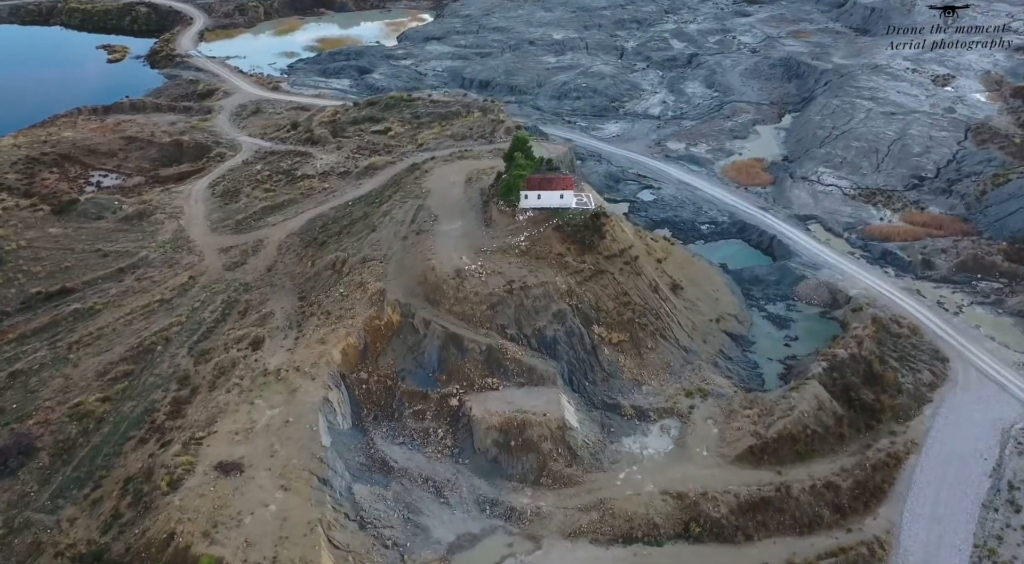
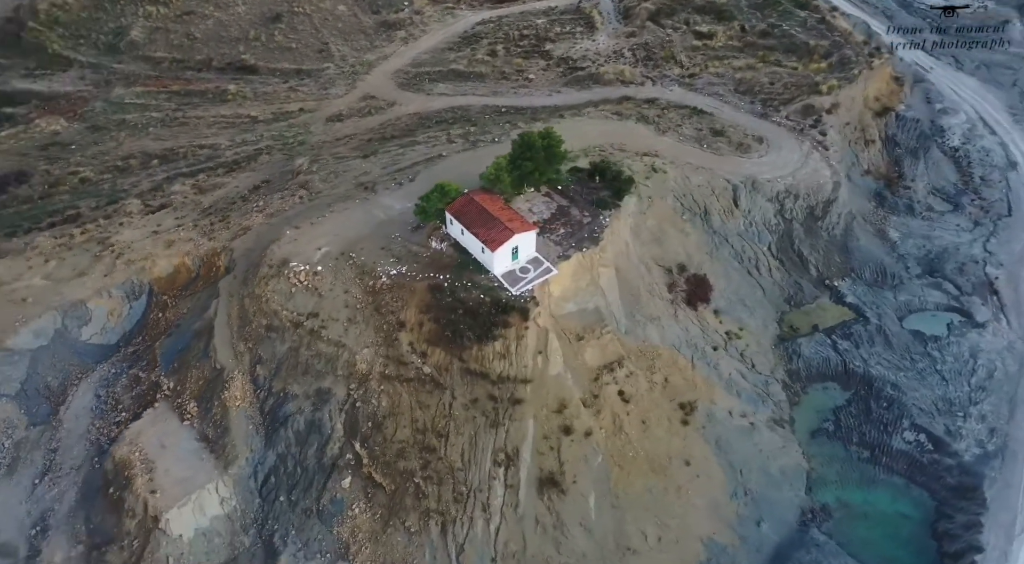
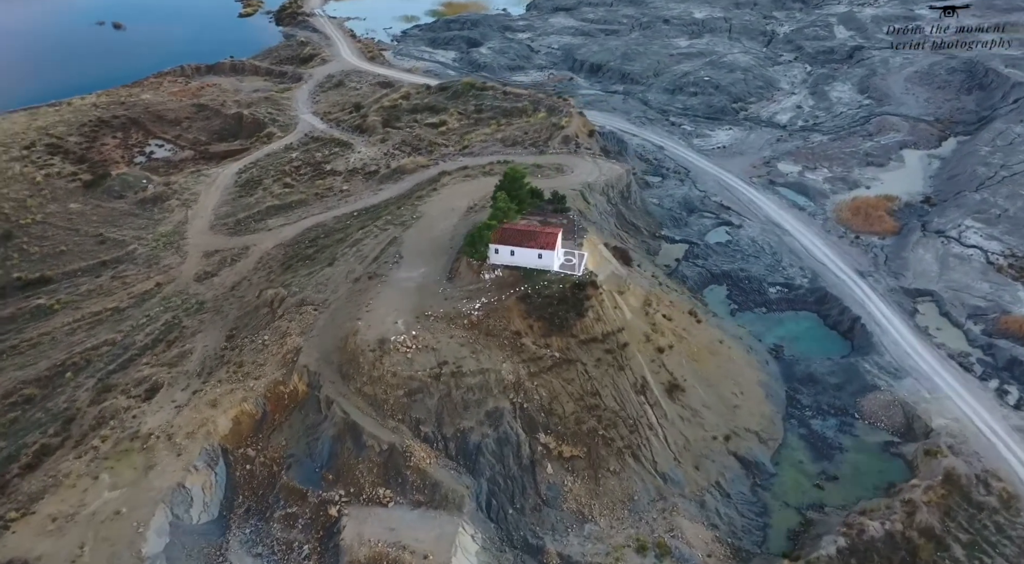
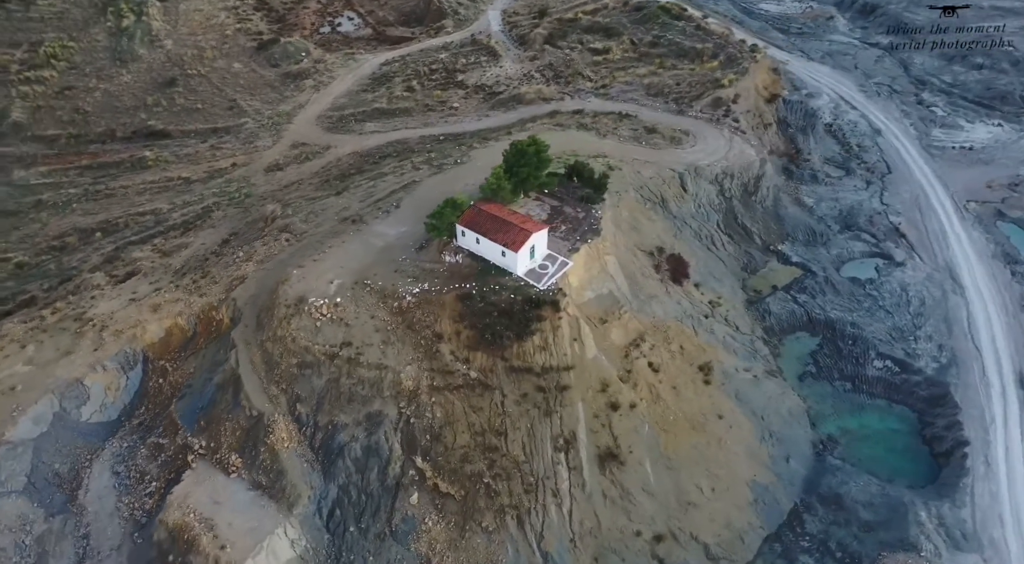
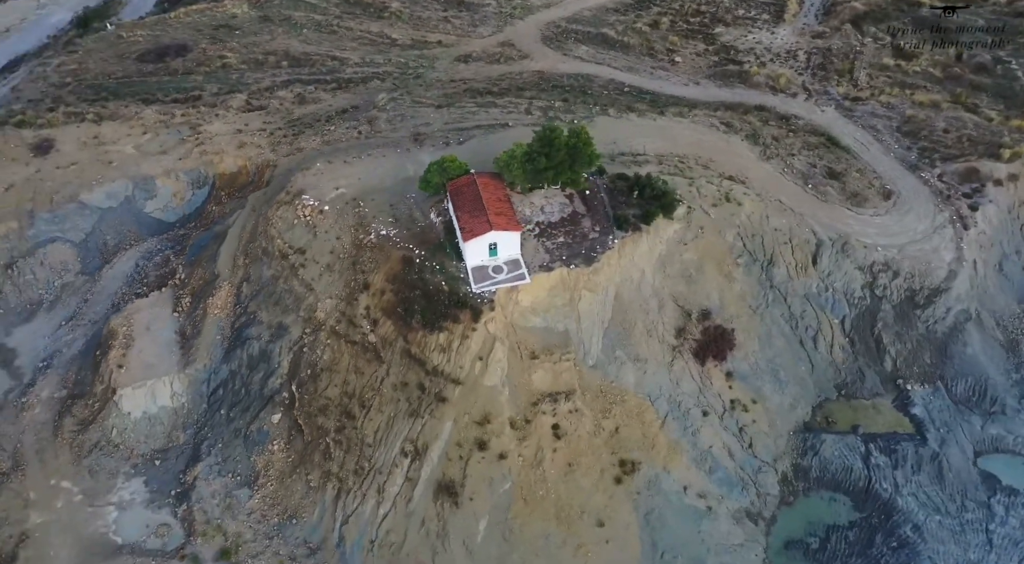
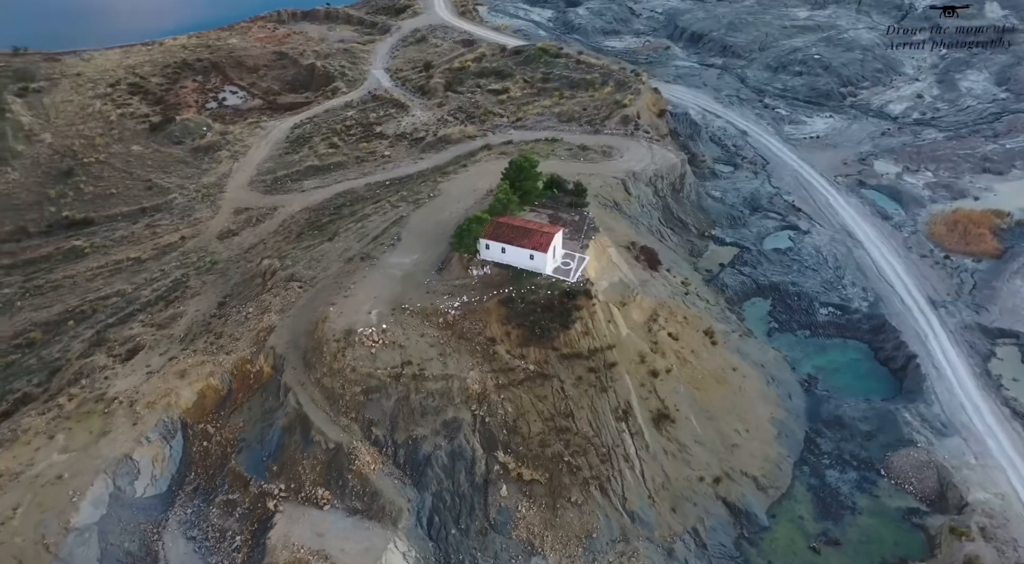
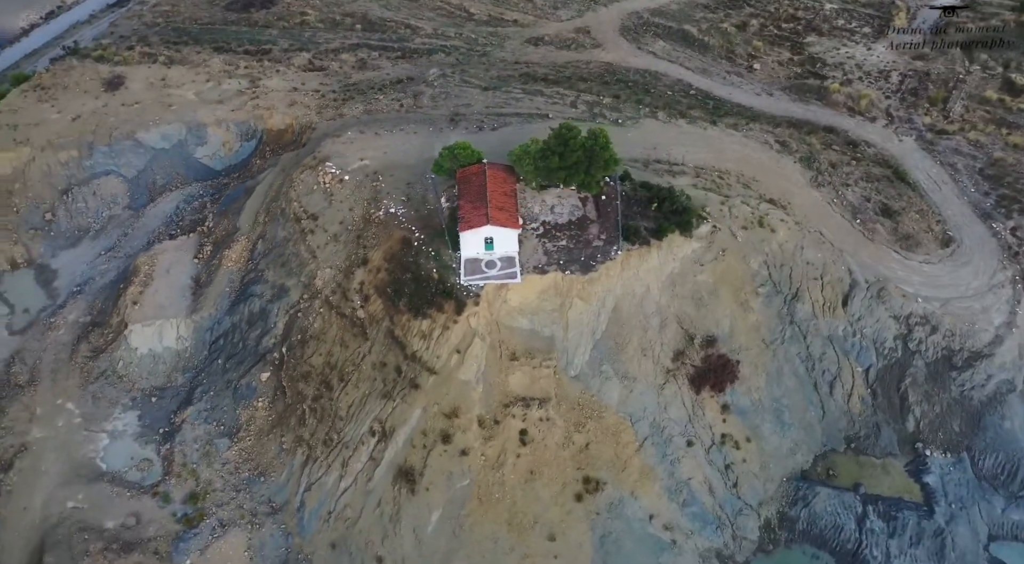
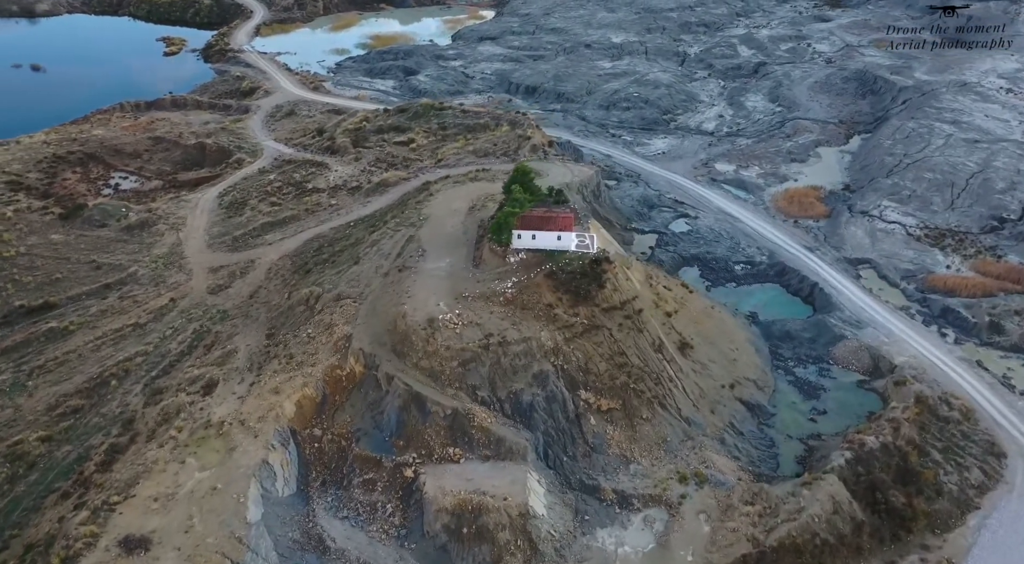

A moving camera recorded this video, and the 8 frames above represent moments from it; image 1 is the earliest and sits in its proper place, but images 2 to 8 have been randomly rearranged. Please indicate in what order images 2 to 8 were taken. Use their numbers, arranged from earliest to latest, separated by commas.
8, 3, 6, 4, 2, 5, 7
